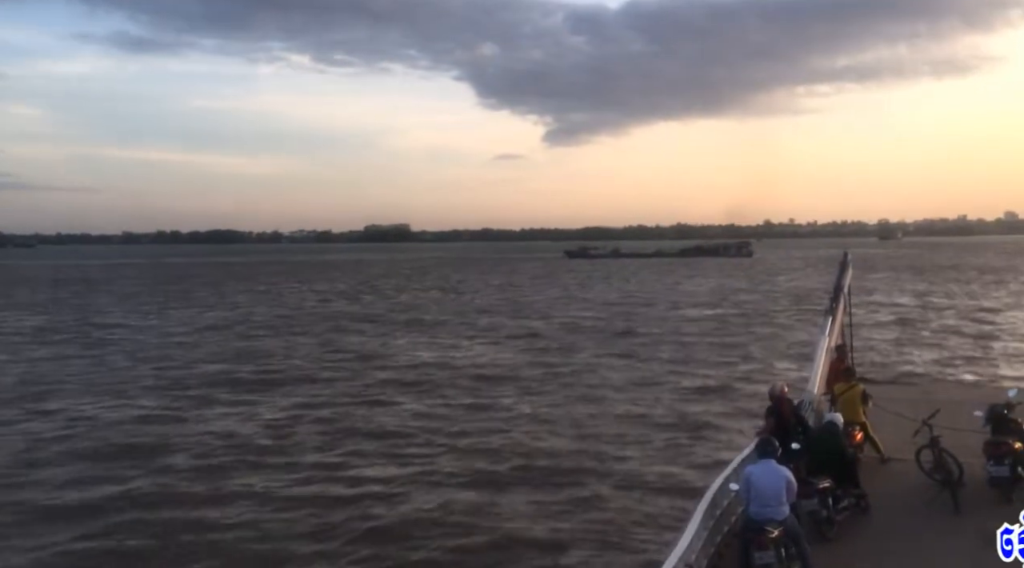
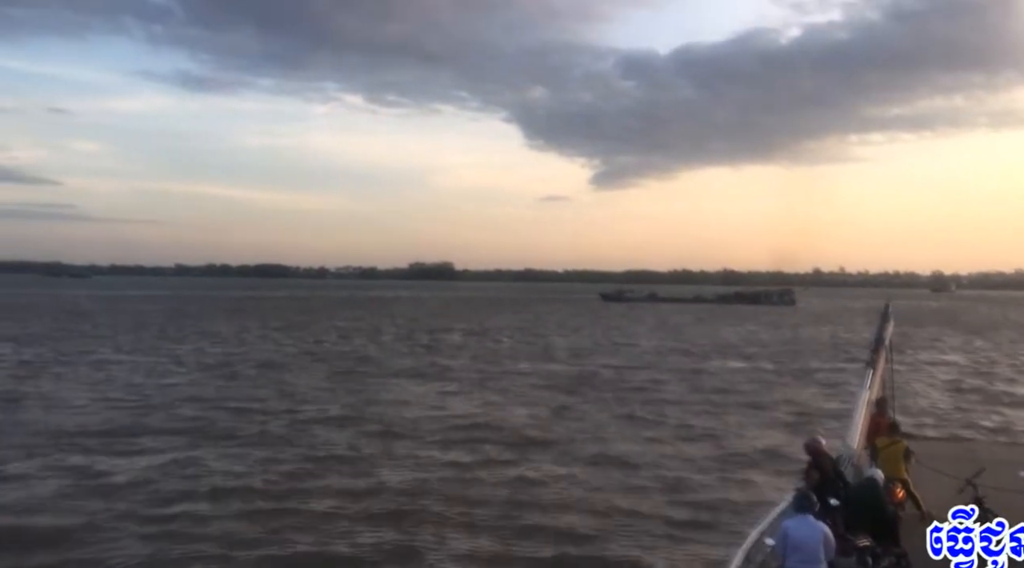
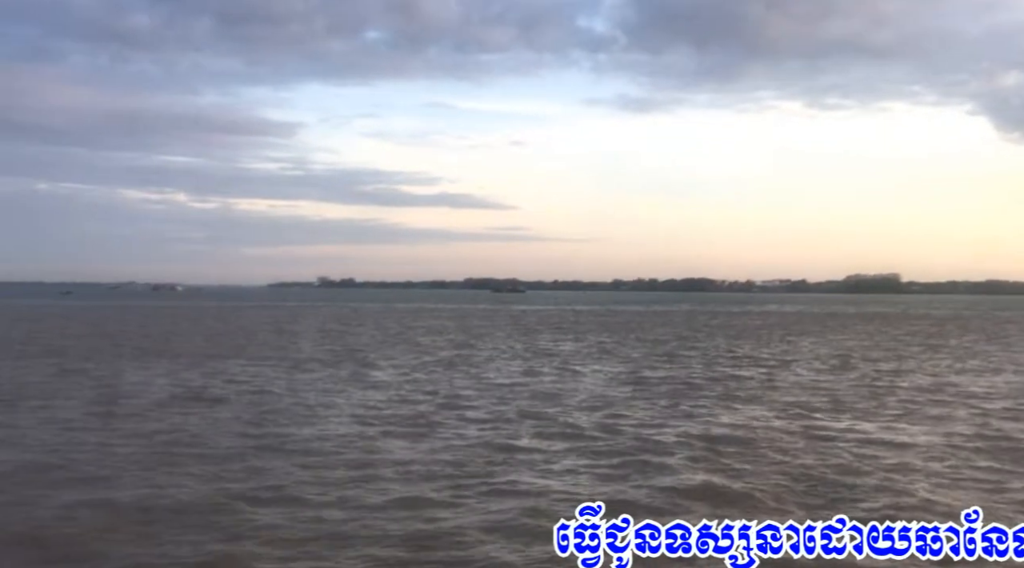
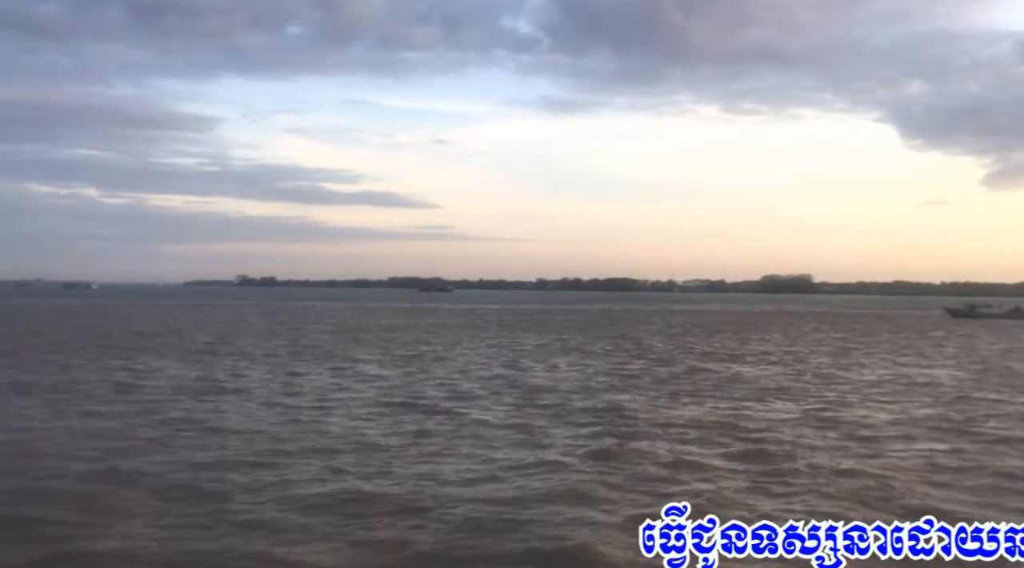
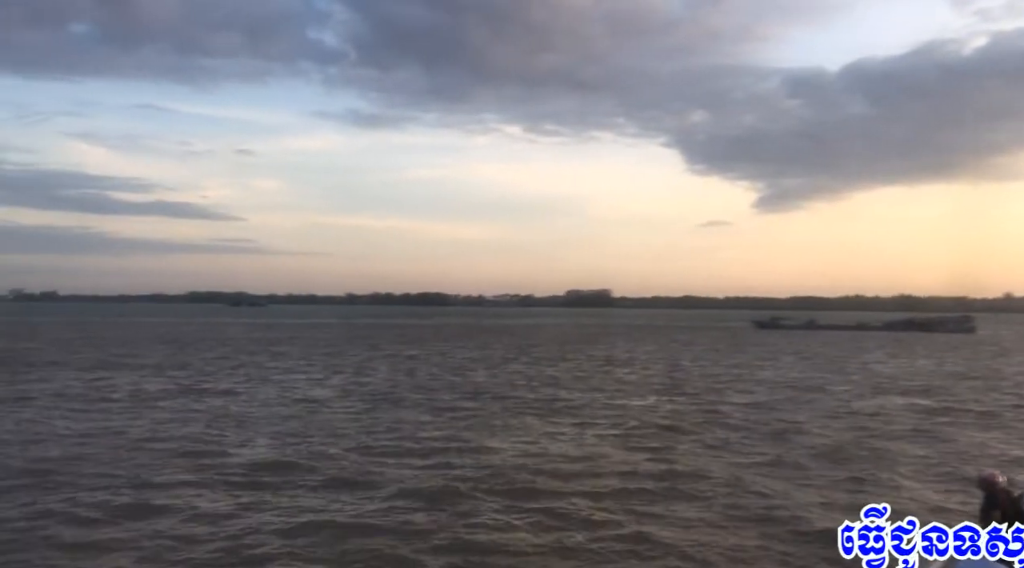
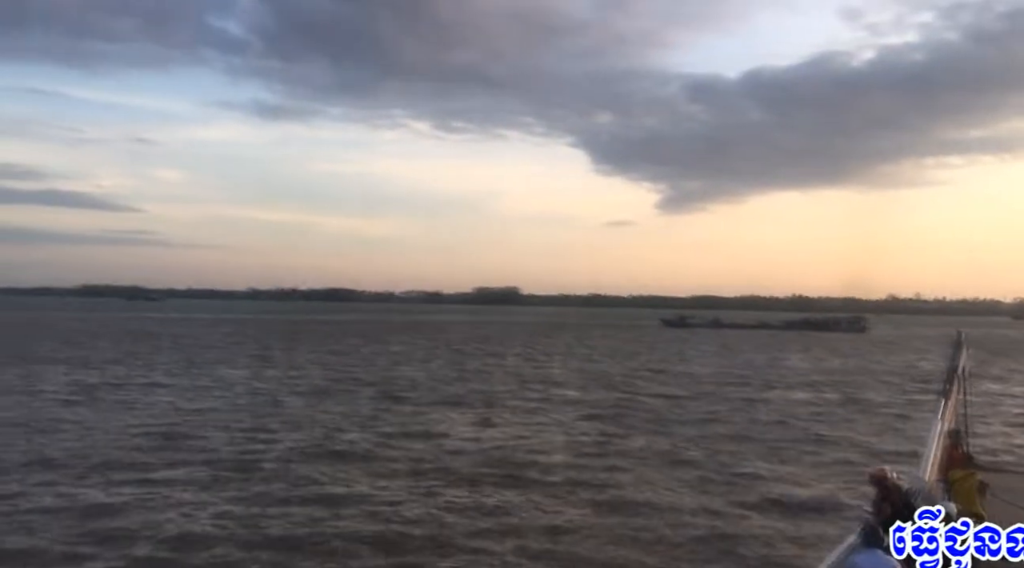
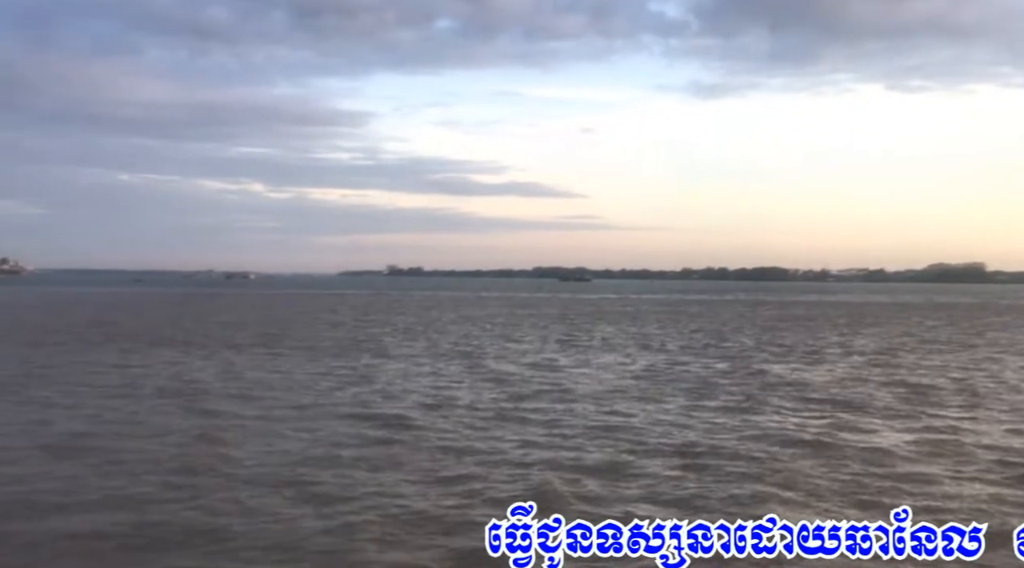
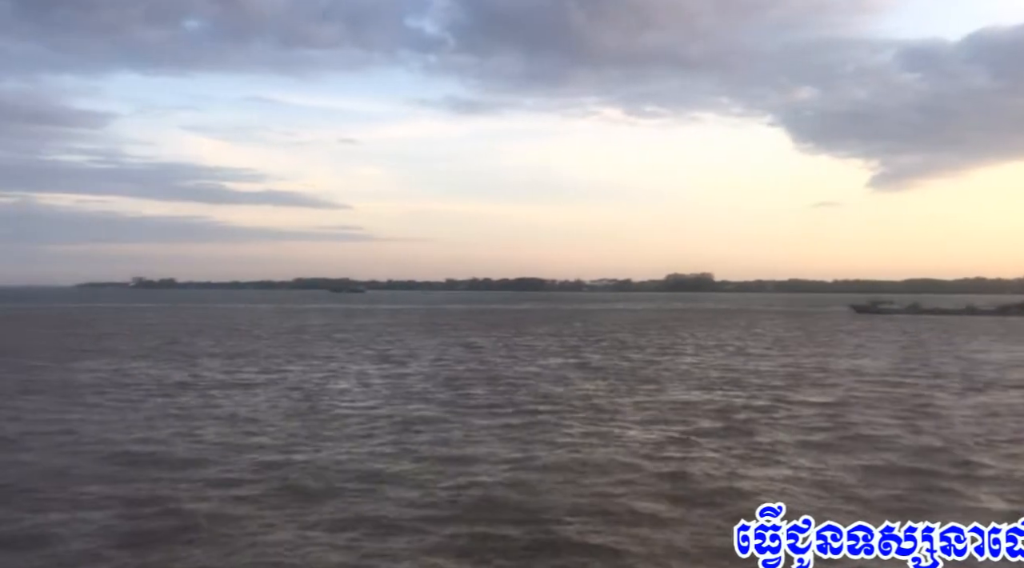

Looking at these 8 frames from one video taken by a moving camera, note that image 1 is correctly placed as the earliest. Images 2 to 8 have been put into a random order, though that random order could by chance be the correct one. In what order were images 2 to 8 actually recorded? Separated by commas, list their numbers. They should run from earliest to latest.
2, 6, 5, 8, 4, 3, 7
